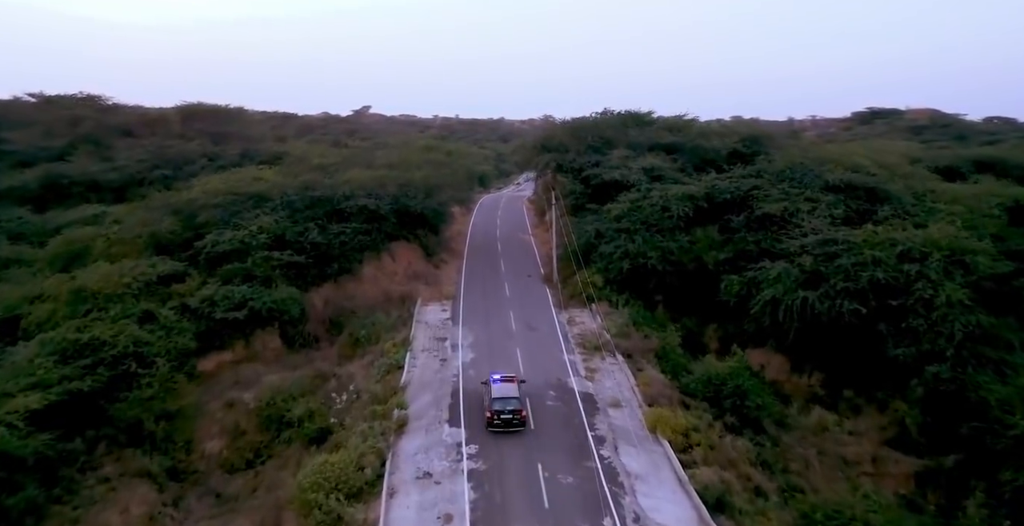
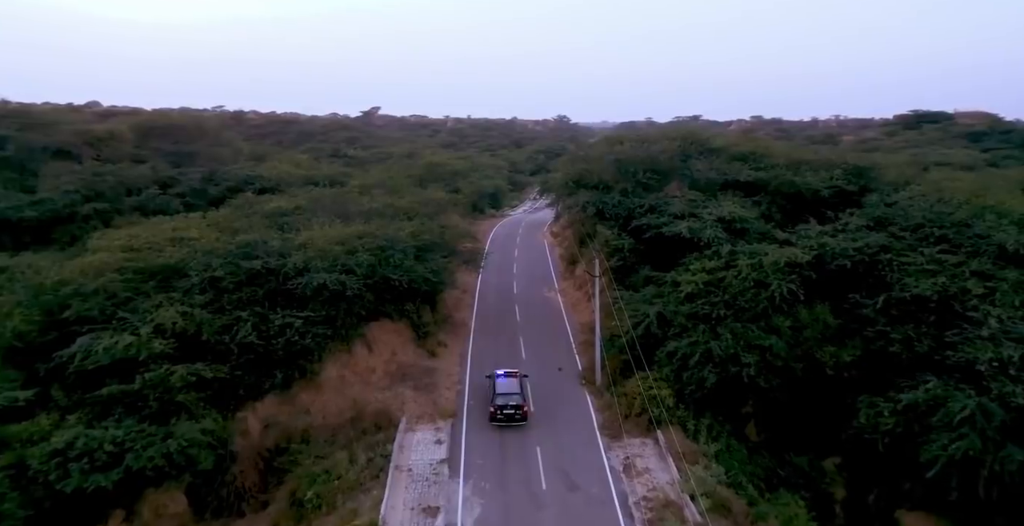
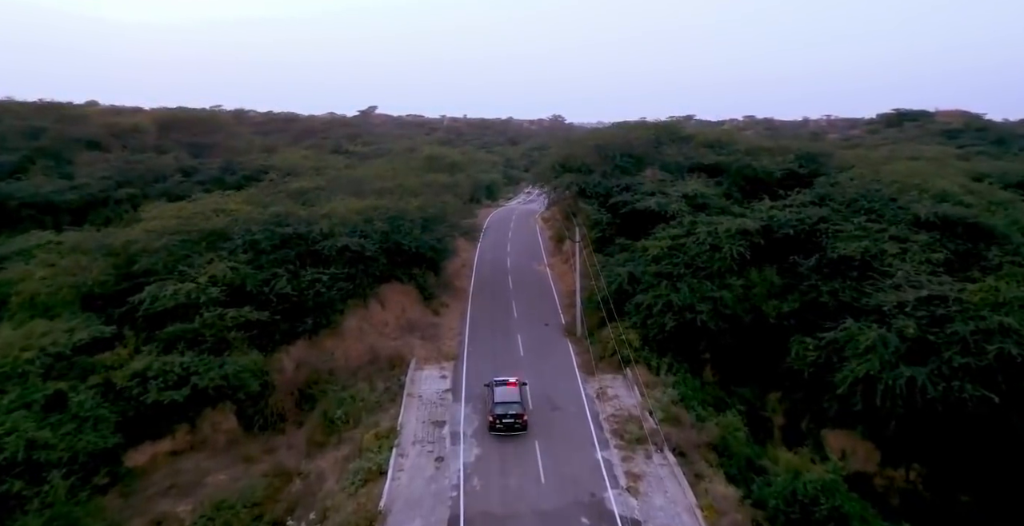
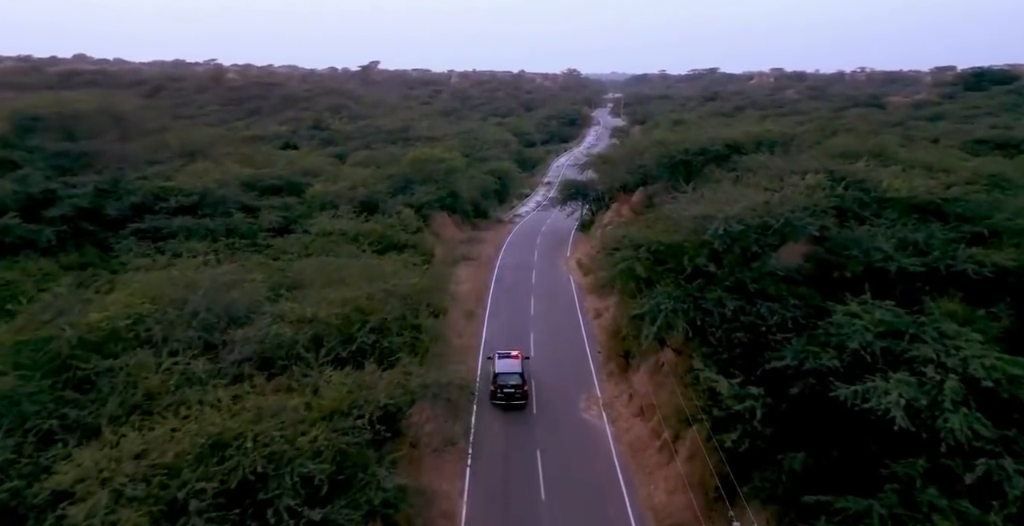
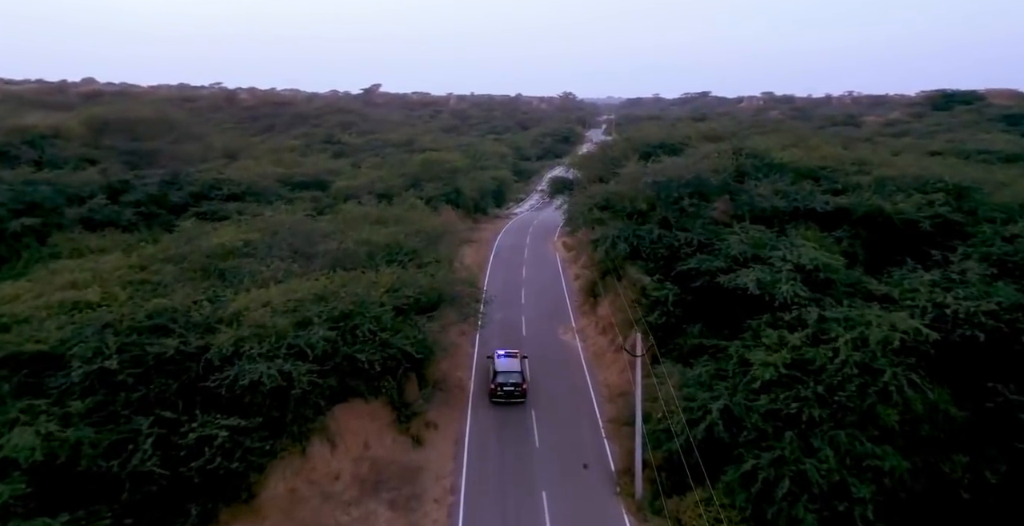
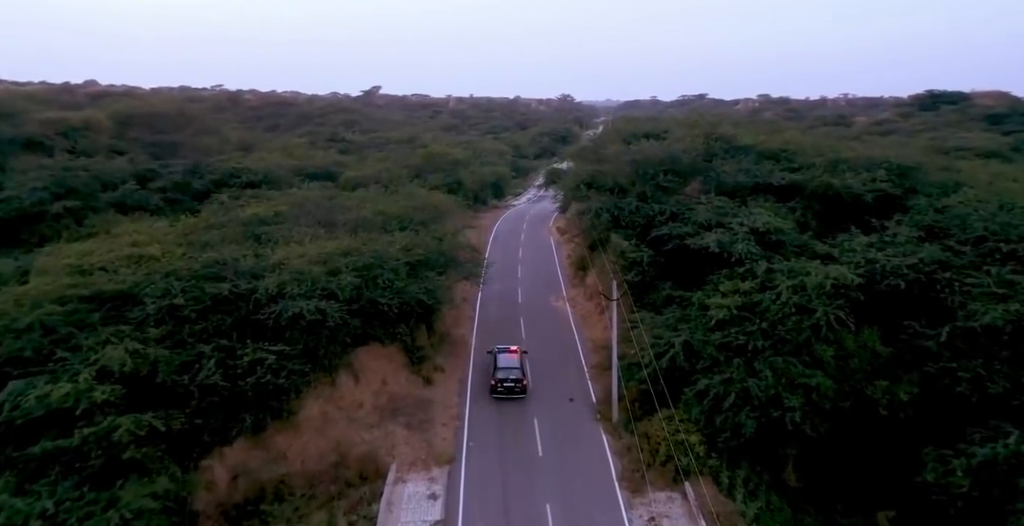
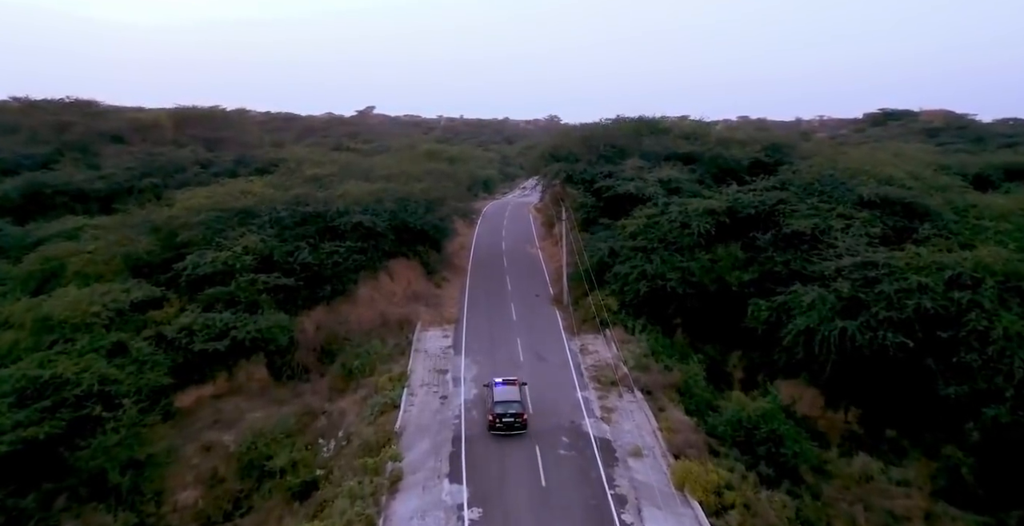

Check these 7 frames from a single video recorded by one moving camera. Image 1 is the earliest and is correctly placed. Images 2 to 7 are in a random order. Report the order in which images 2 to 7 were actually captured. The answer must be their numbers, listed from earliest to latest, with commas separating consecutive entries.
7, 3, 2, 6, 5, 4
